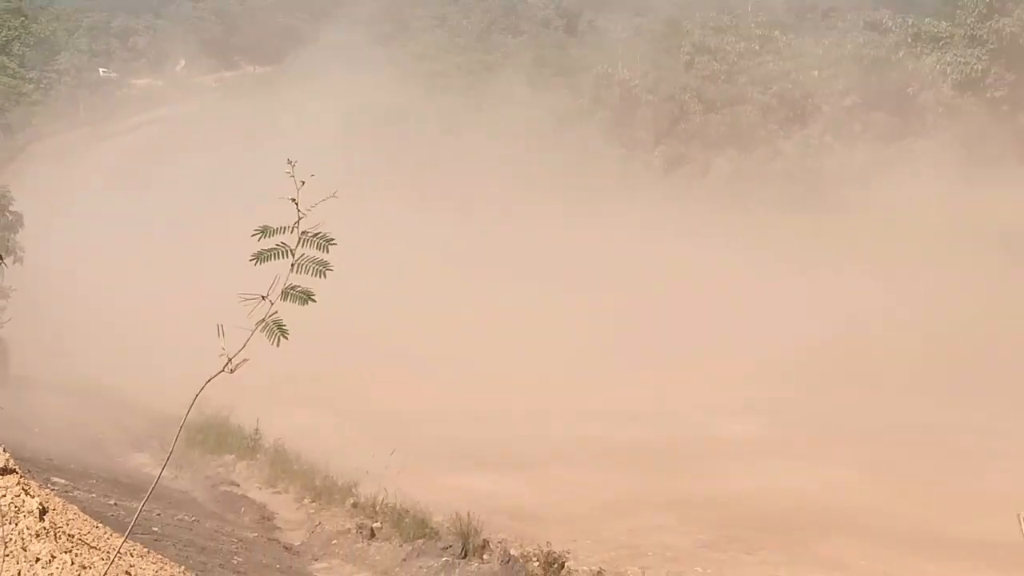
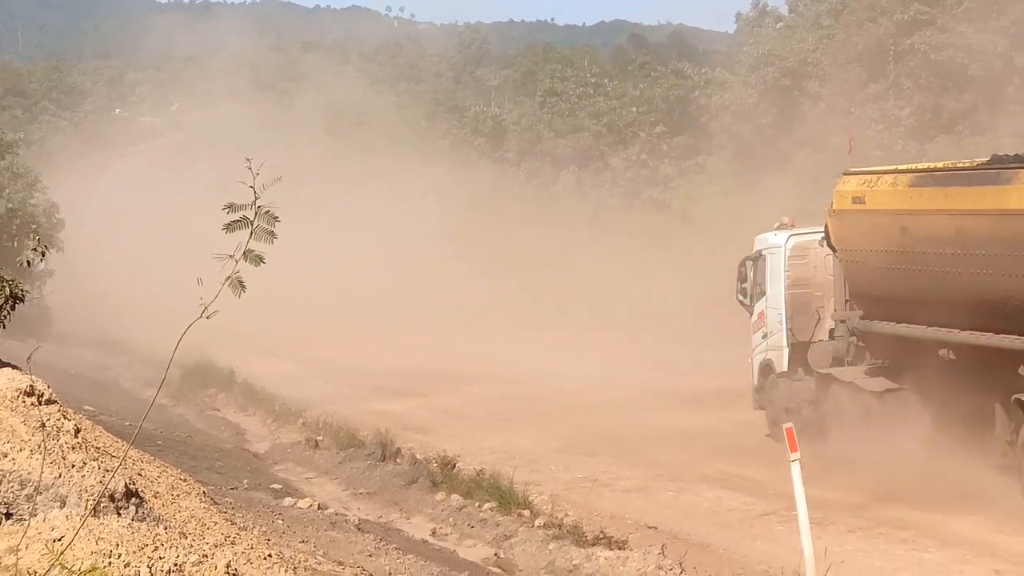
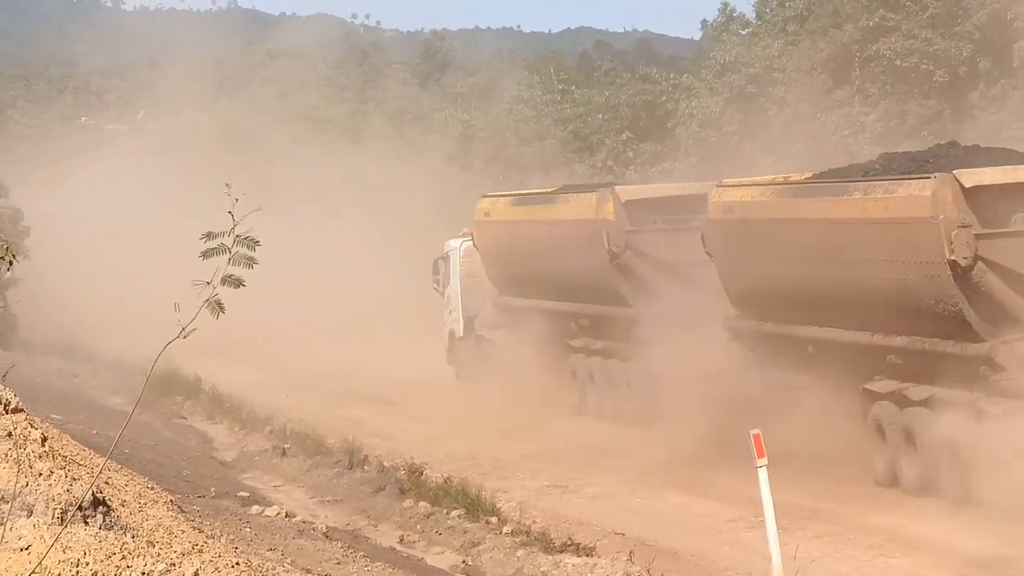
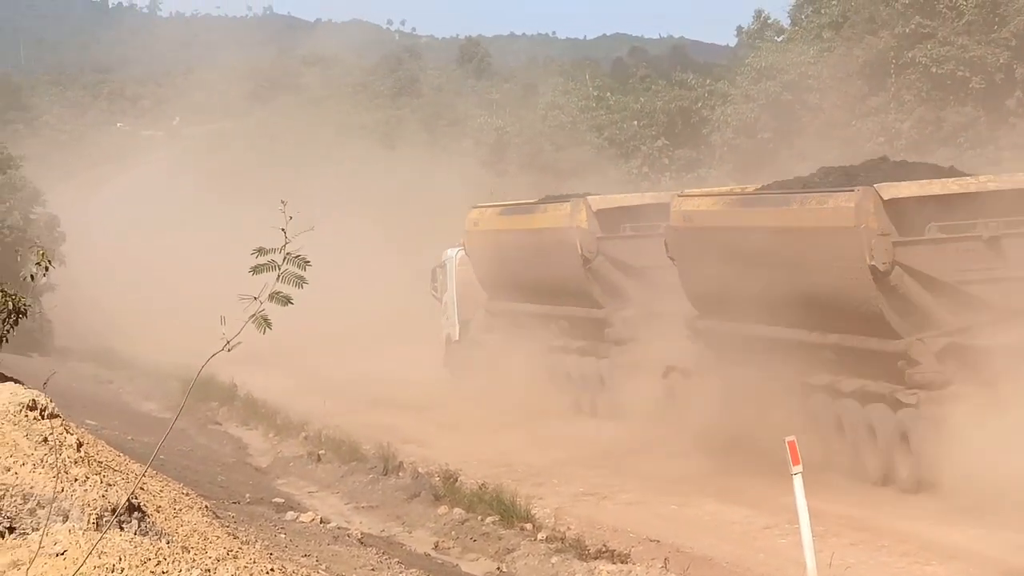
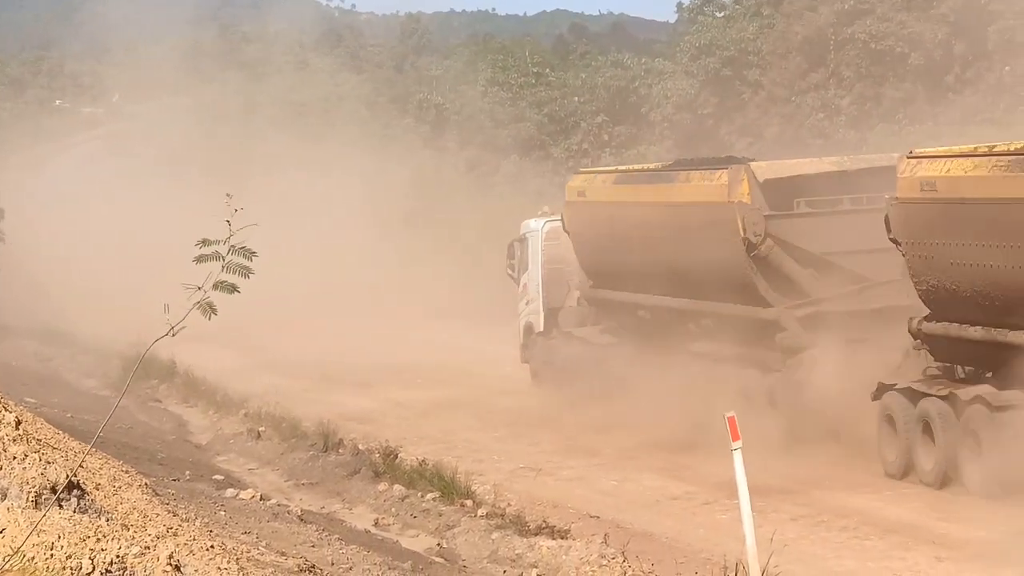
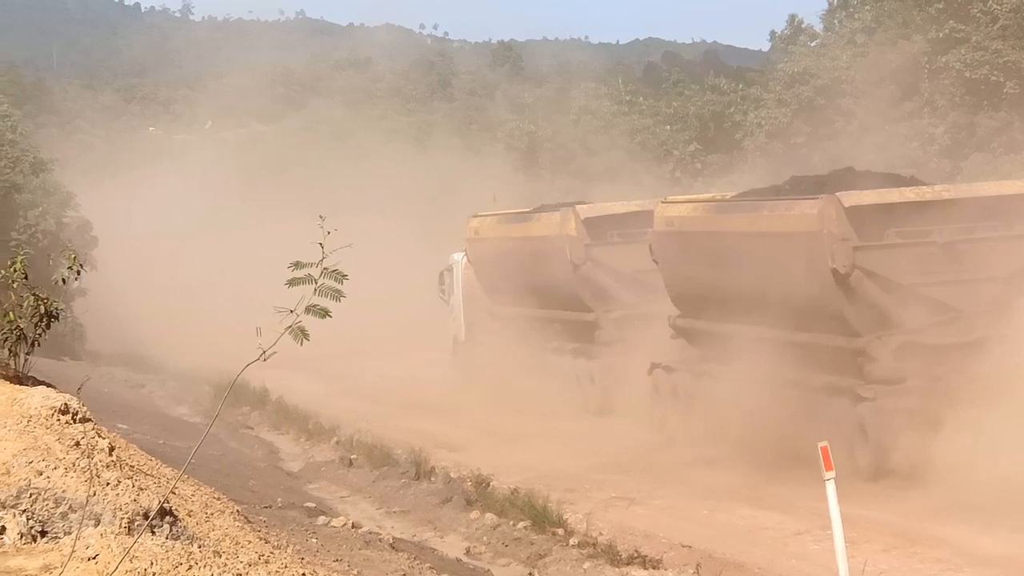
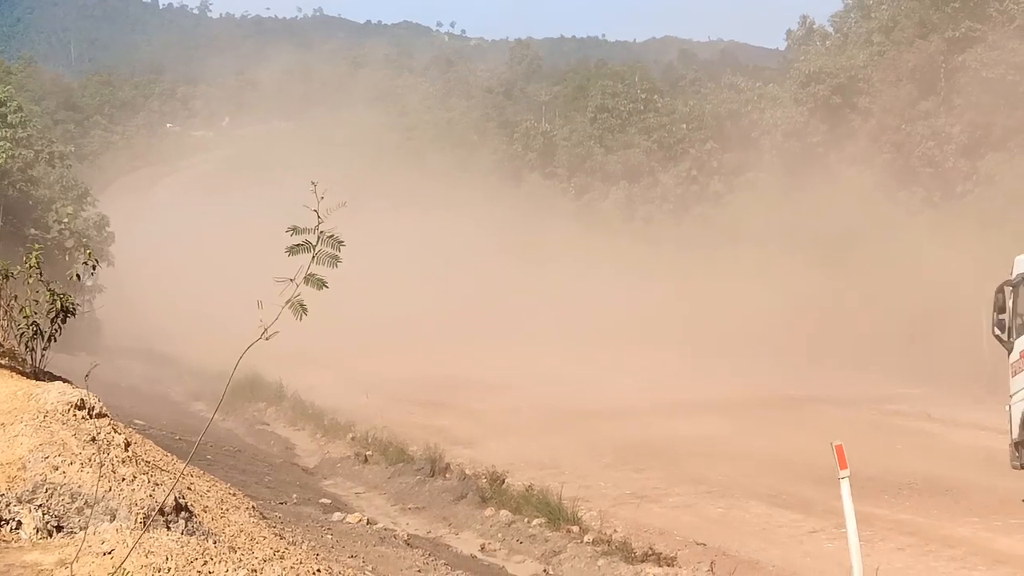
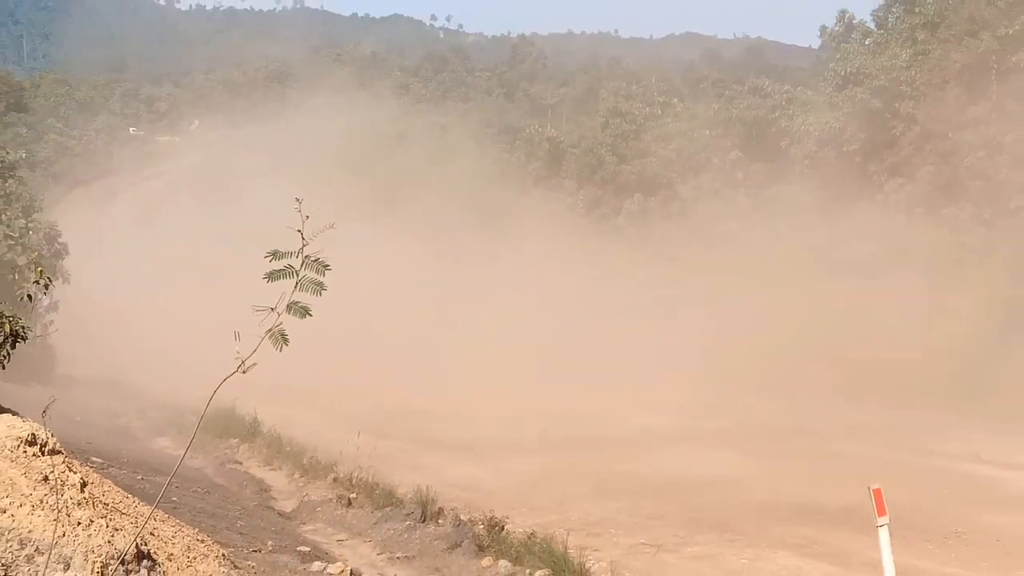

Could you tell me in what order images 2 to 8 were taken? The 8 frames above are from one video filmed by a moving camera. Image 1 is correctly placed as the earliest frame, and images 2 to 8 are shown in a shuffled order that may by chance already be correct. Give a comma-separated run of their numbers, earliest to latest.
8, 7, 2, 5, 3, 4, 6
